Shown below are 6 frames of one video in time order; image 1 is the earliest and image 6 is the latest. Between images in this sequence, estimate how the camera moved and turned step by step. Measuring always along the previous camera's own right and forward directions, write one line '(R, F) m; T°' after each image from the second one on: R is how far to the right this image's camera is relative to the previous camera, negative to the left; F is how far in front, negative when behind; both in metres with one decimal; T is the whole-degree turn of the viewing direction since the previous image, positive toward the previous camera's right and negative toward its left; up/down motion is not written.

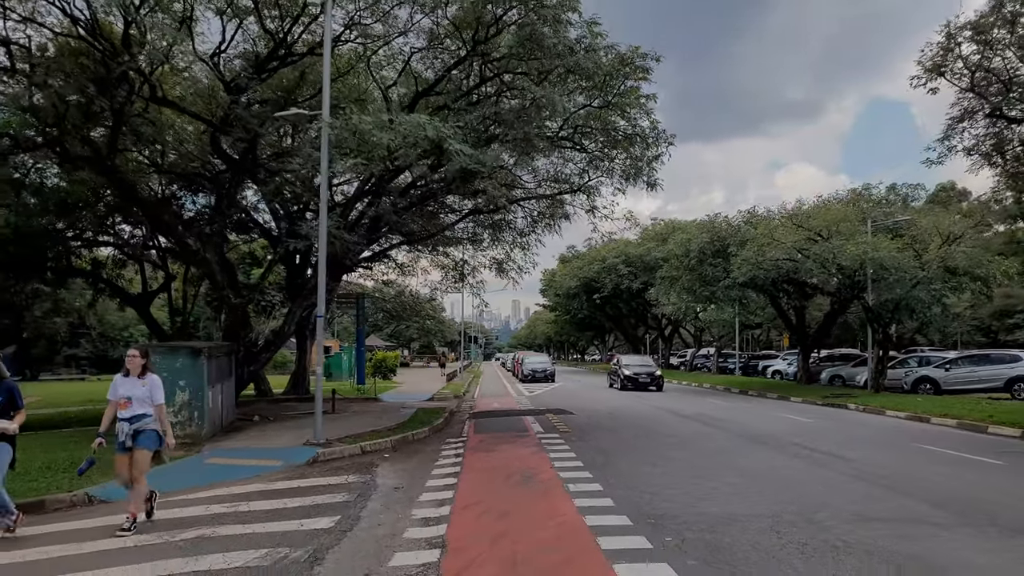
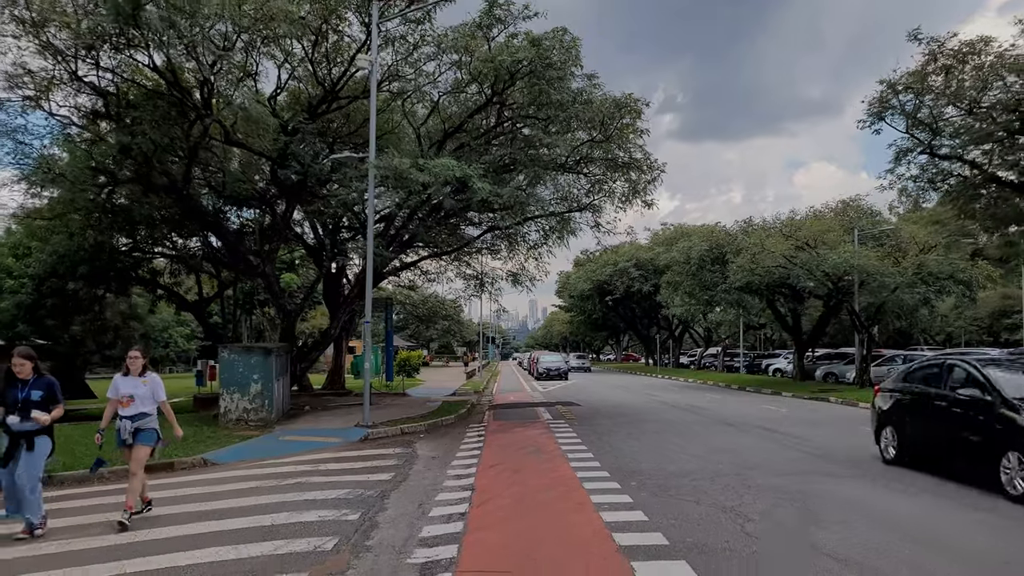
(+0.1, -2.5) m; -1°
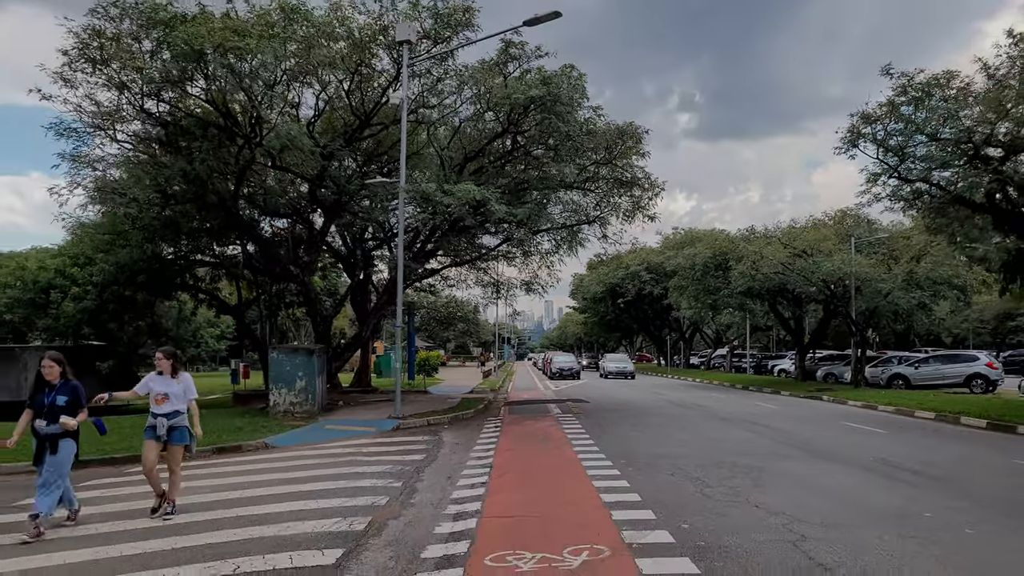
(+0.1, -1.9) m; -1°
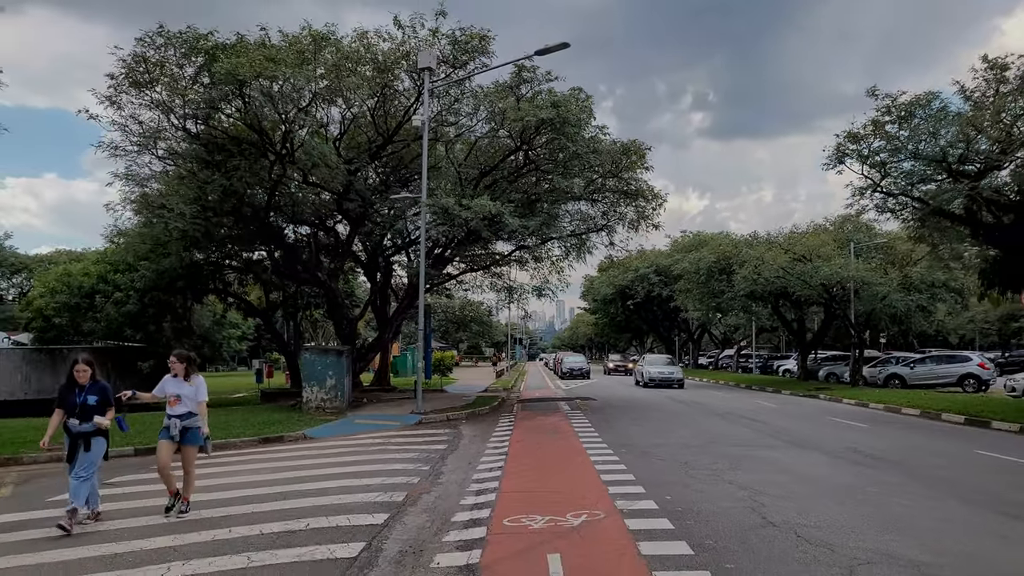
(0.0, -1.4) m; -1°
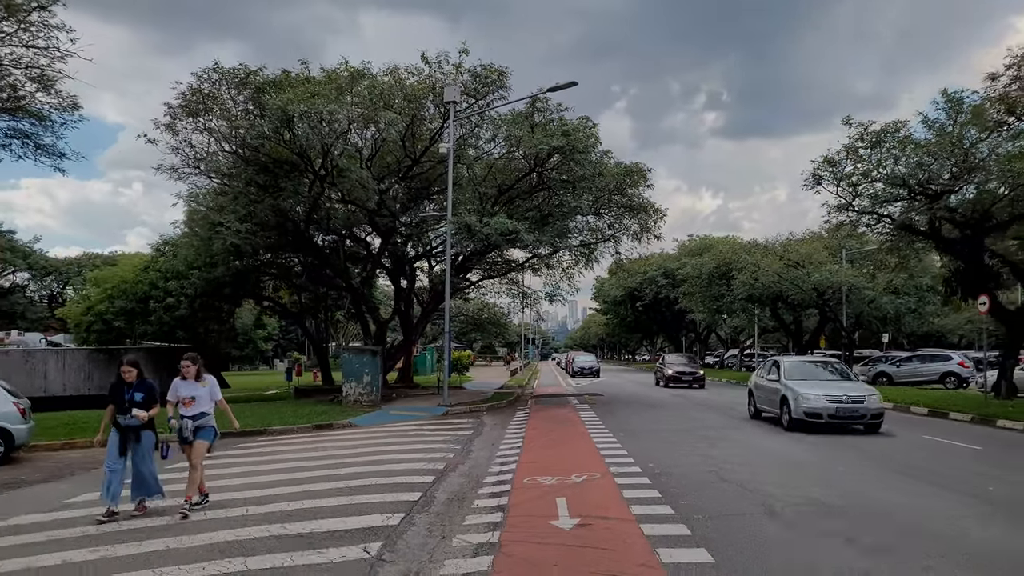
(-0.1, -2.3) m; -1°
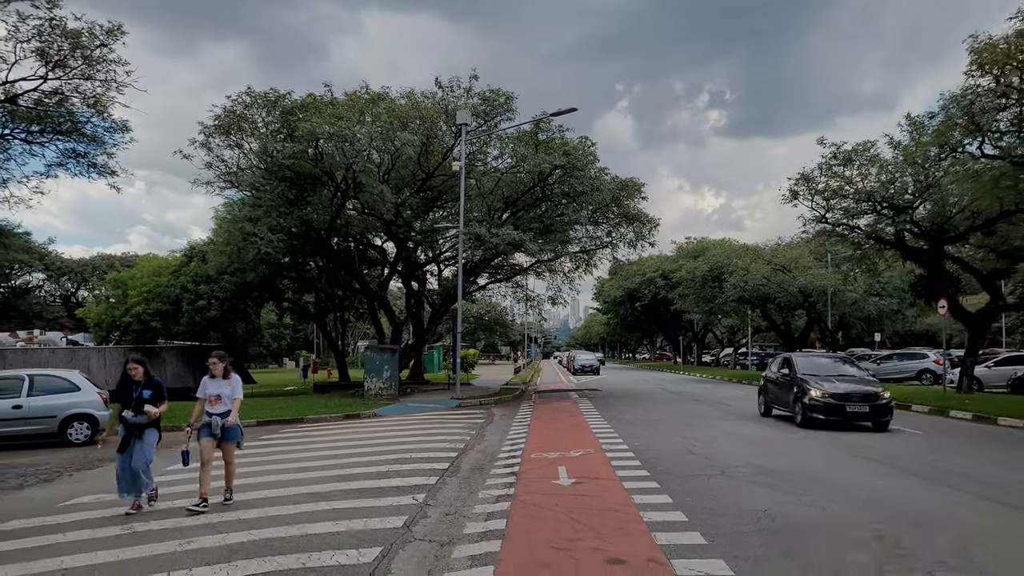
(-0.1, -2.1) m; 0°
